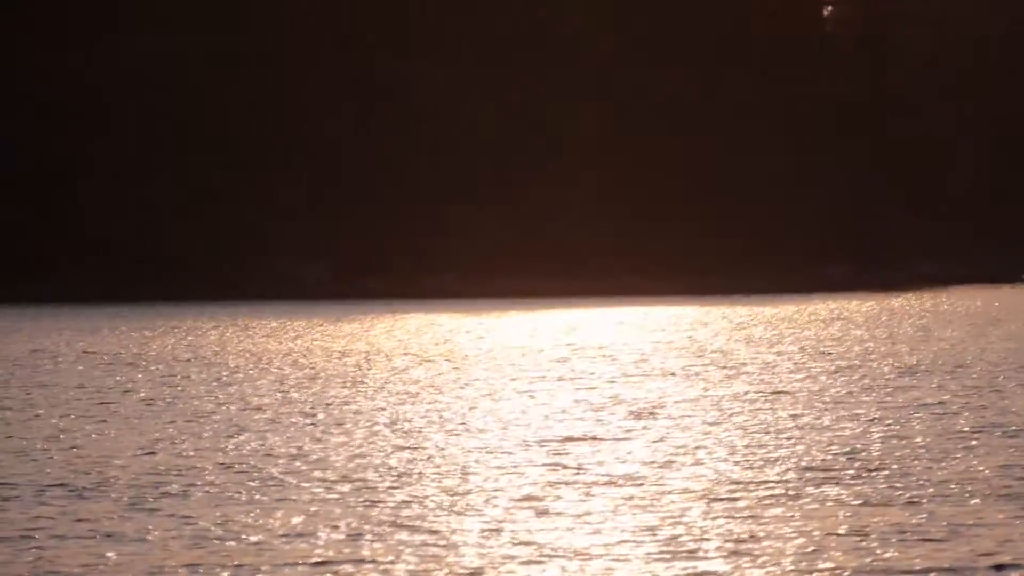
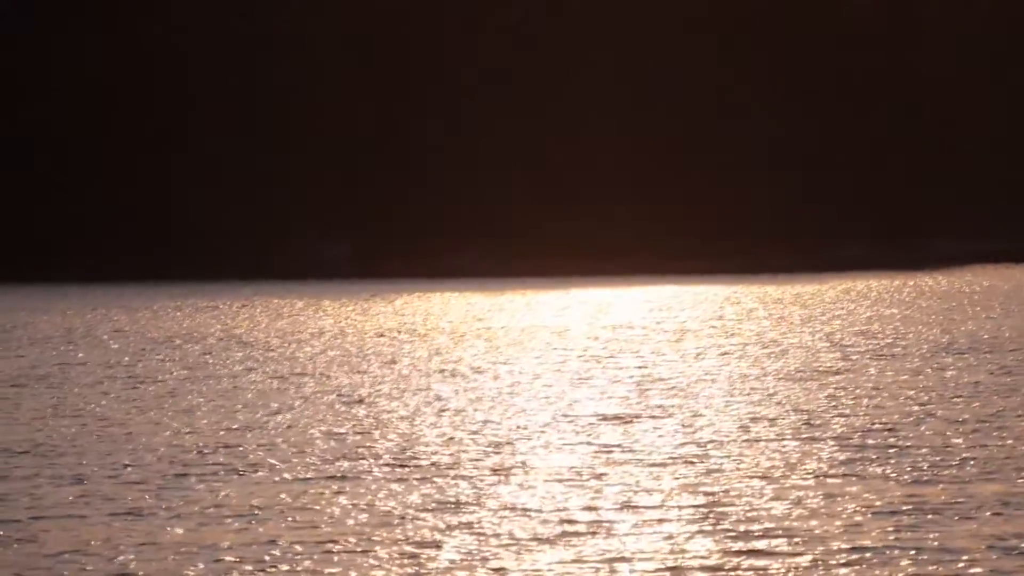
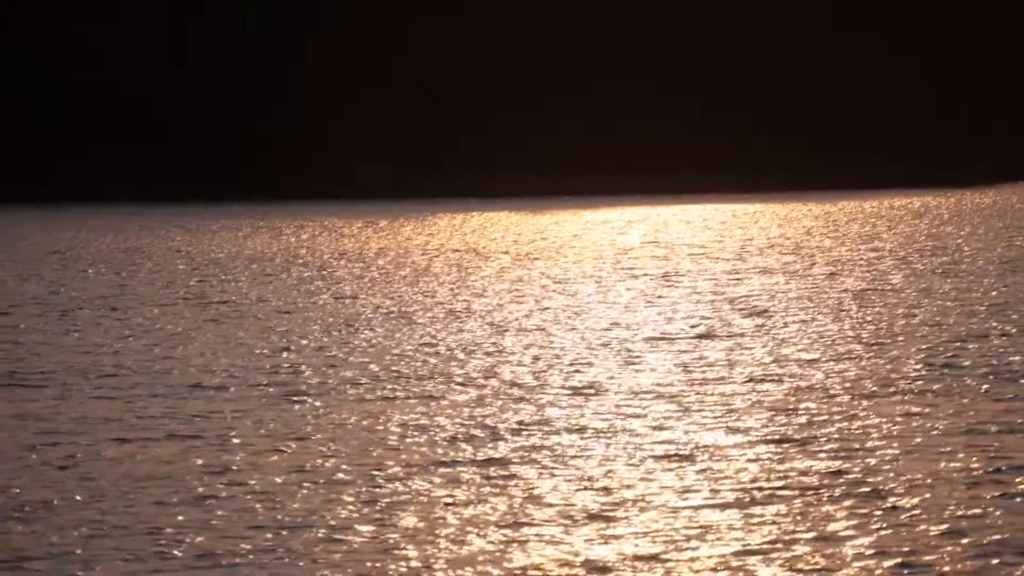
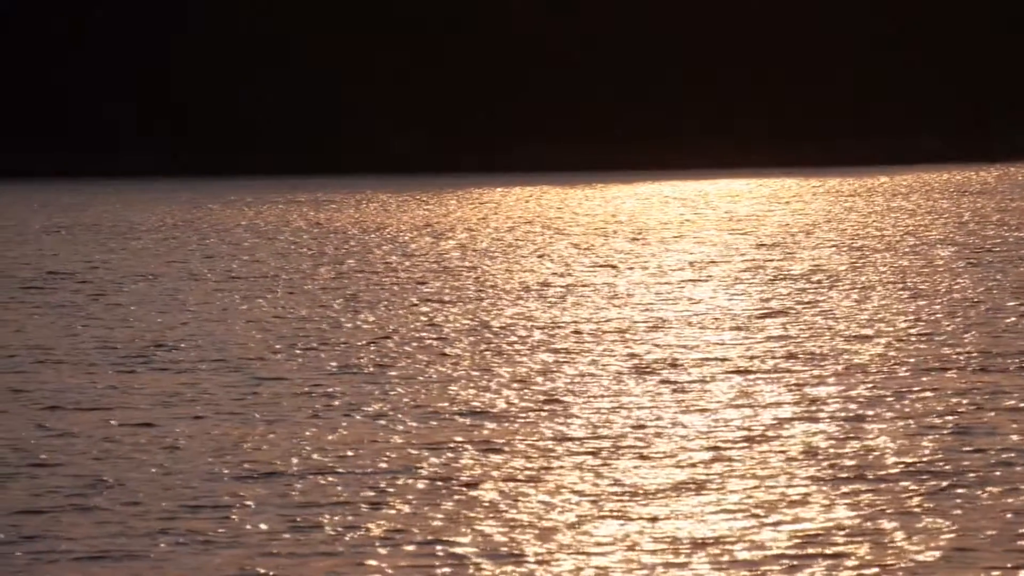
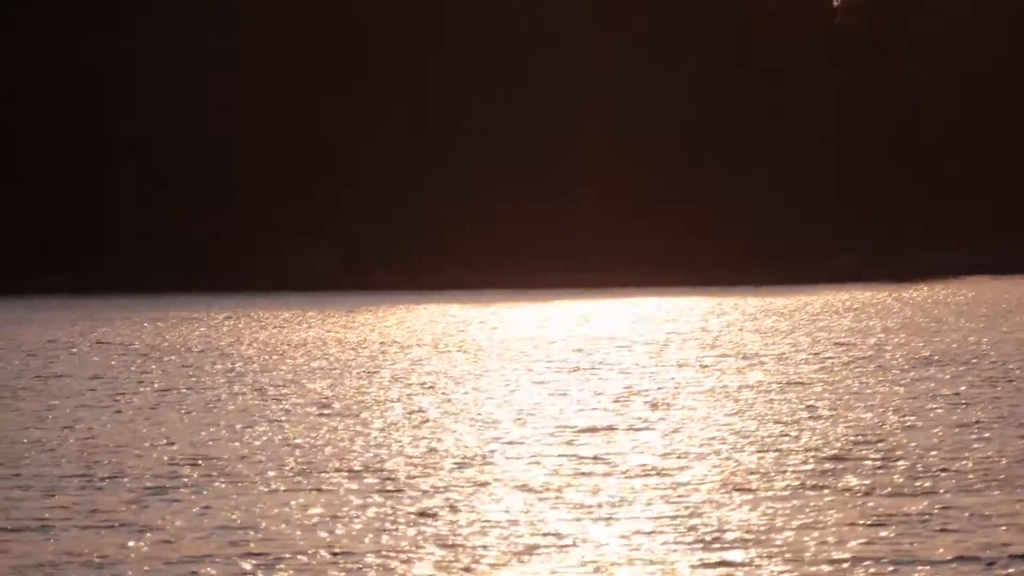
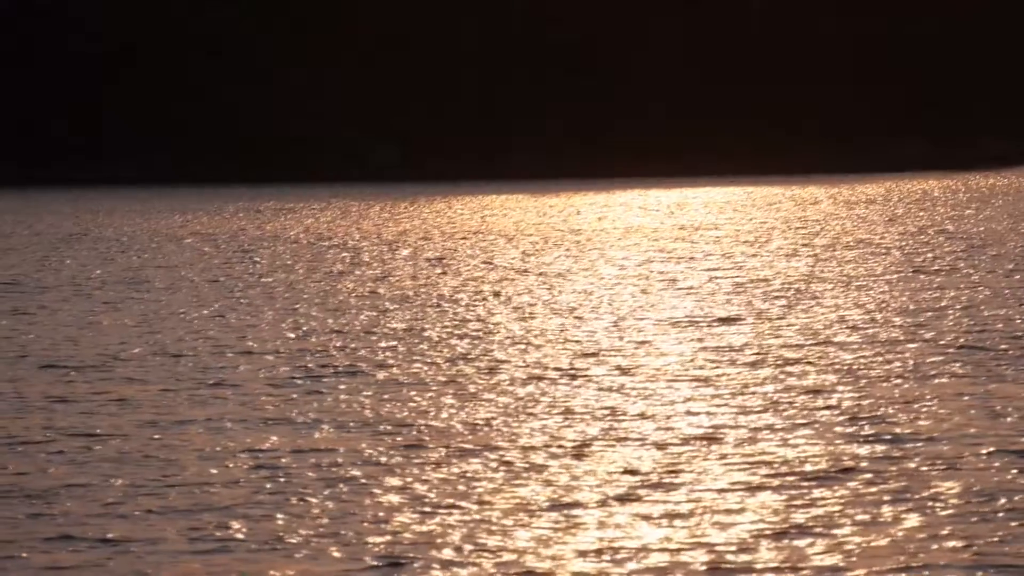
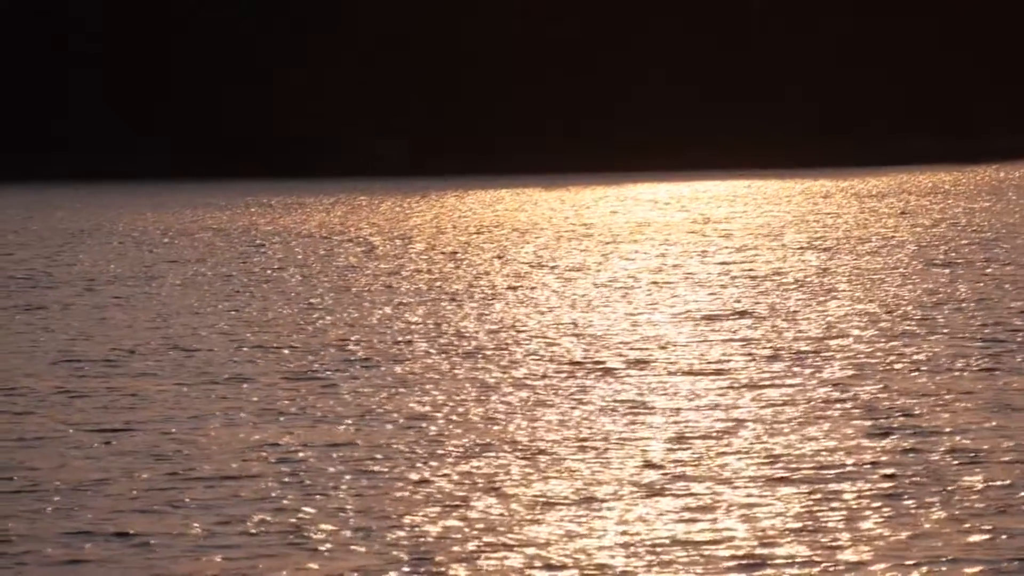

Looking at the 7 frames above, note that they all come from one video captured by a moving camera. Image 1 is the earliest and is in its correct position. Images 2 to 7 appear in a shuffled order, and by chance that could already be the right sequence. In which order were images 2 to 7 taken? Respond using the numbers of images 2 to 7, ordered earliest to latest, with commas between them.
5, 2, 3, 6, 7, 4
